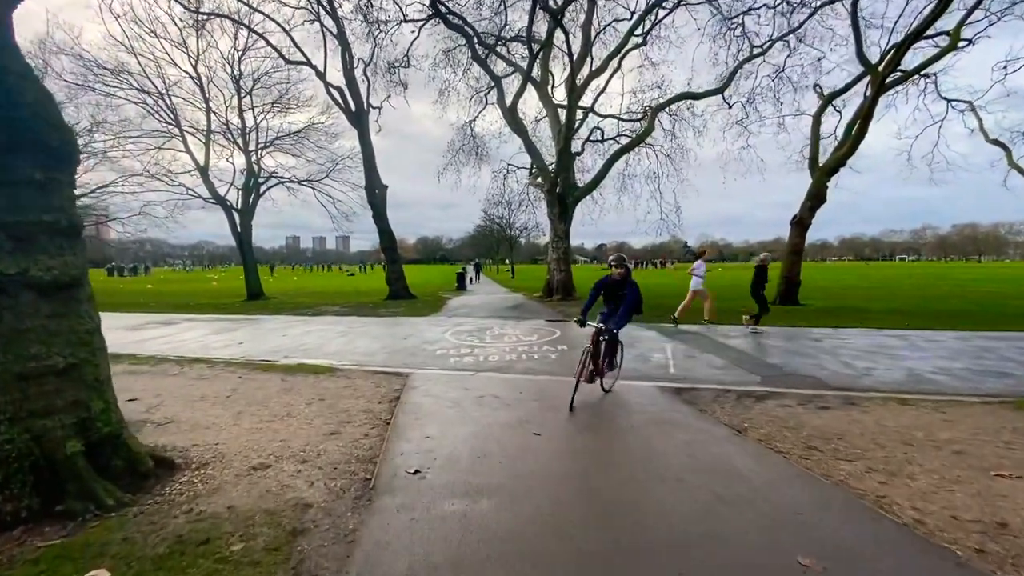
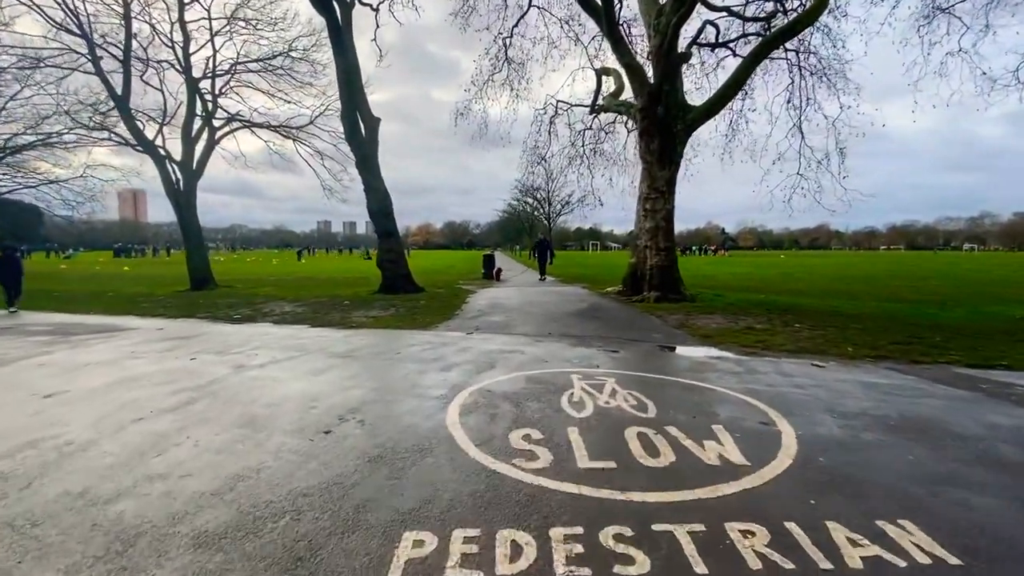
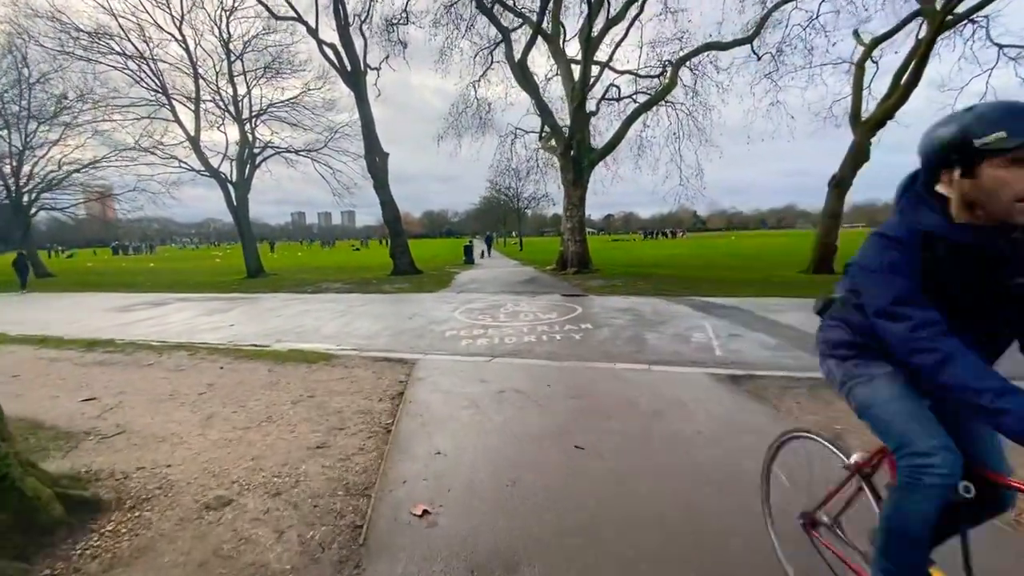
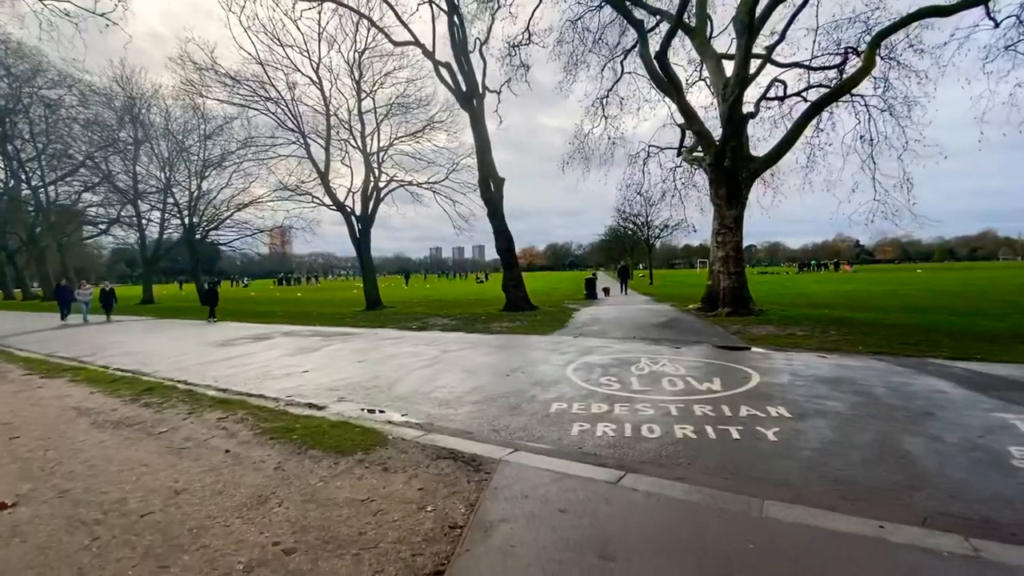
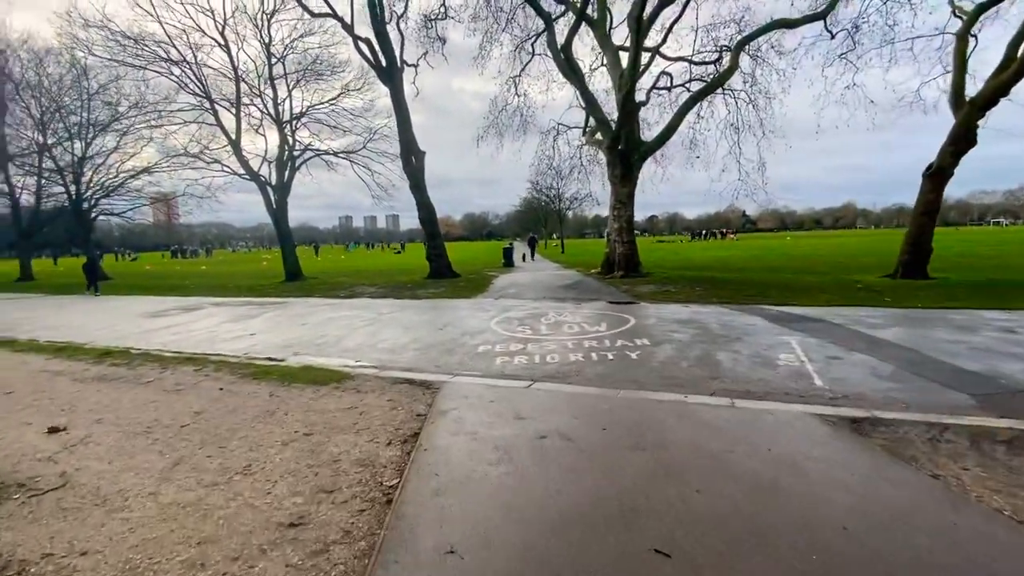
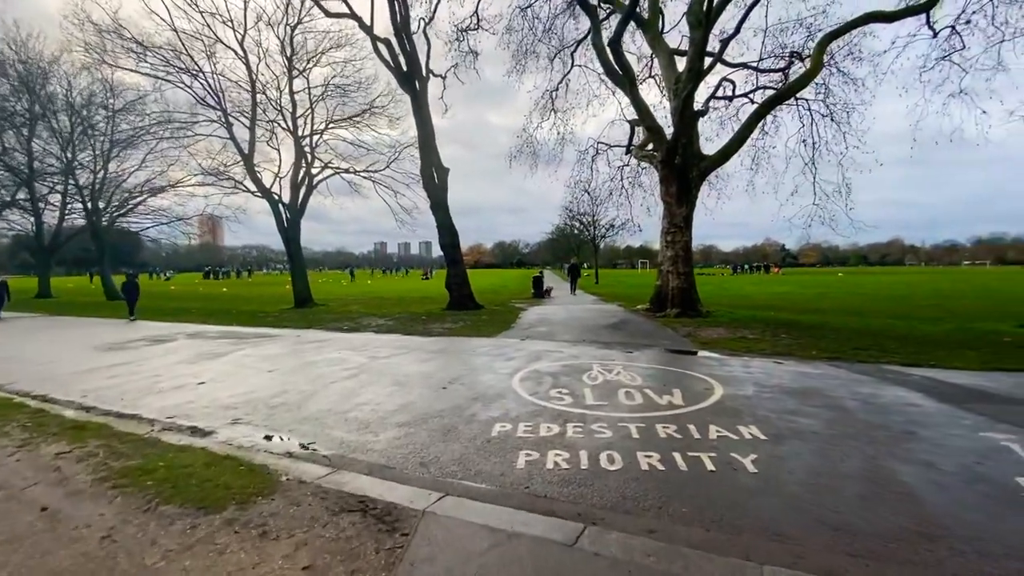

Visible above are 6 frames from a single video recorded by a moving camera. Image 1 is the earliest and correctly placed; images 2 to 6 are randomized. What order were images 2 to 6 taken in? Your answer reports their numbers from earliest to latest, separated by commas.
3, 5, 4, 6, 2
